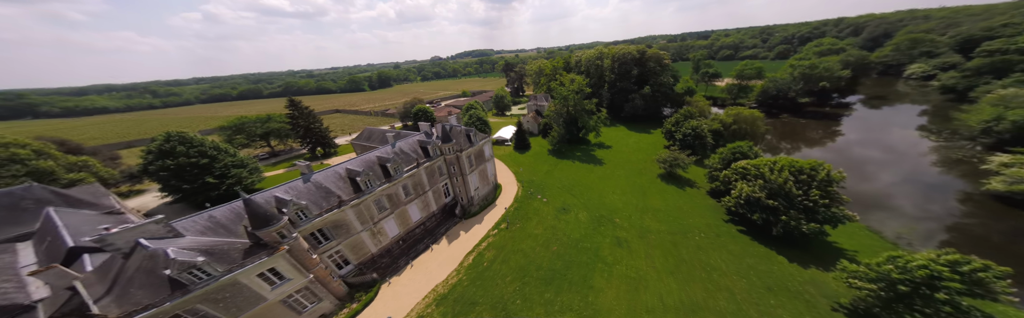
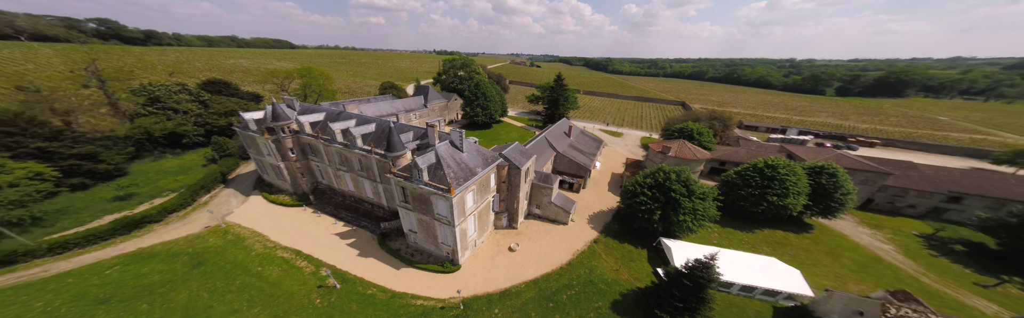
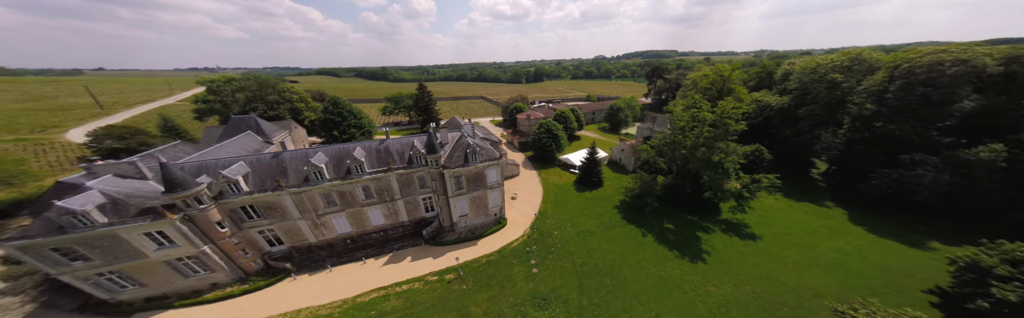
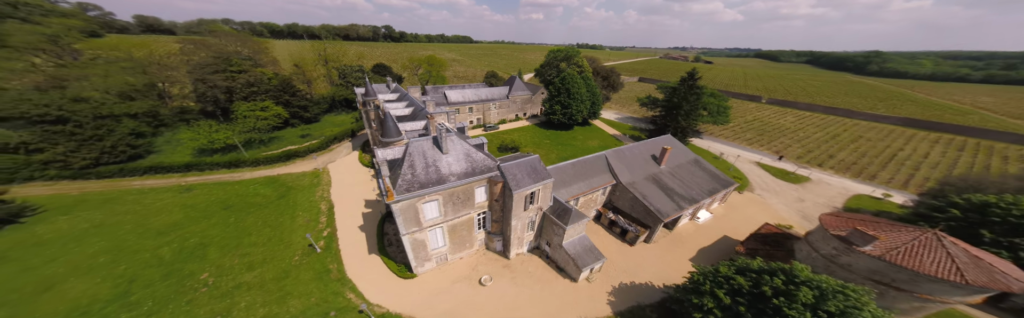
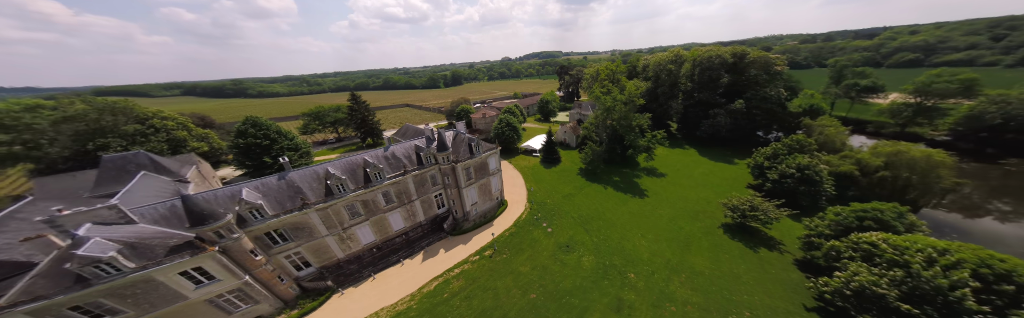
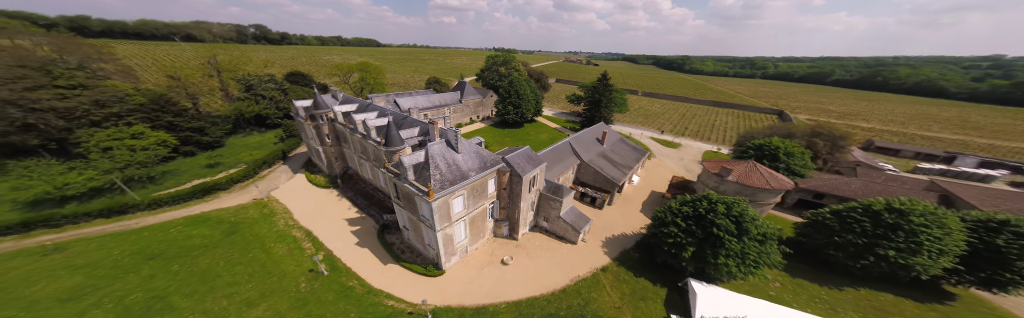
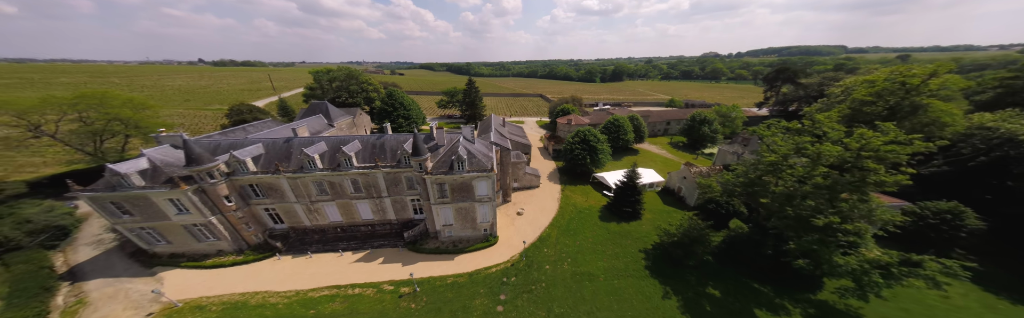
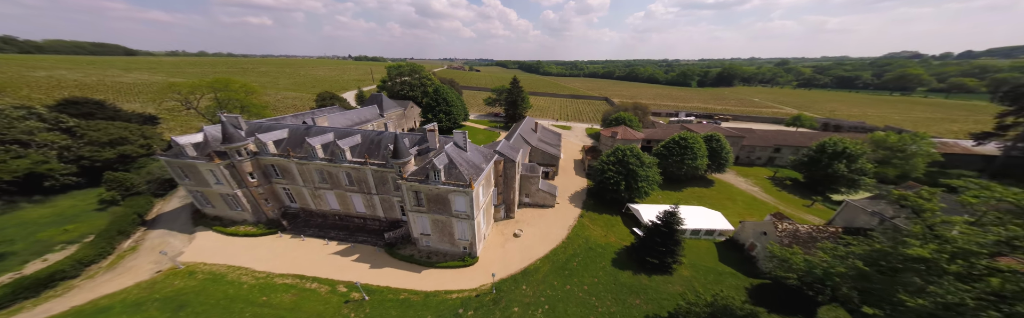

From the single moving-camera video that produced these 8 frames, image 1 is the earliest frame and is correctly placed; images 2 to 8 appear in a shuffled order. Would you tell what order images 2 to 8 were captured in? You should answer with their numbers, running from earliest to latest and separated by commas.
5, 3, 7, 8, 2, 6, 4
